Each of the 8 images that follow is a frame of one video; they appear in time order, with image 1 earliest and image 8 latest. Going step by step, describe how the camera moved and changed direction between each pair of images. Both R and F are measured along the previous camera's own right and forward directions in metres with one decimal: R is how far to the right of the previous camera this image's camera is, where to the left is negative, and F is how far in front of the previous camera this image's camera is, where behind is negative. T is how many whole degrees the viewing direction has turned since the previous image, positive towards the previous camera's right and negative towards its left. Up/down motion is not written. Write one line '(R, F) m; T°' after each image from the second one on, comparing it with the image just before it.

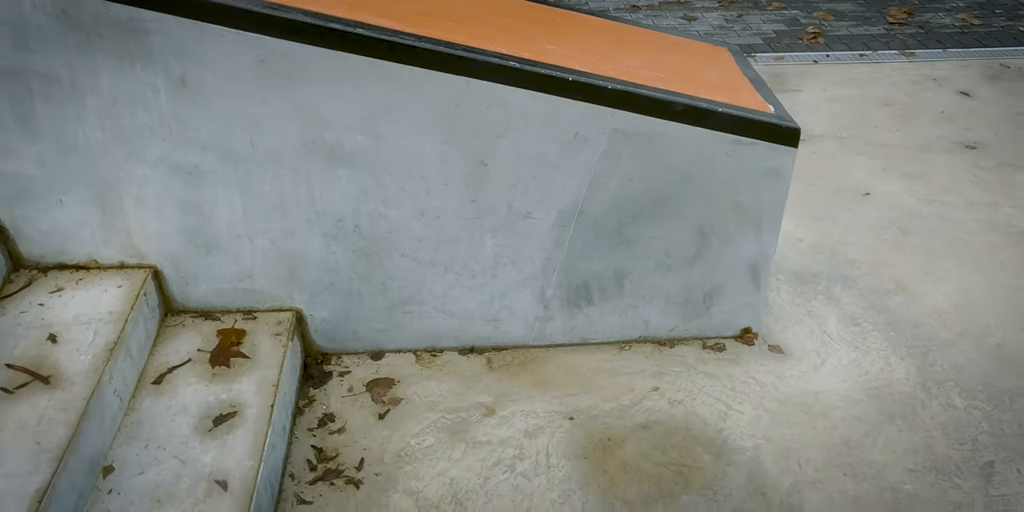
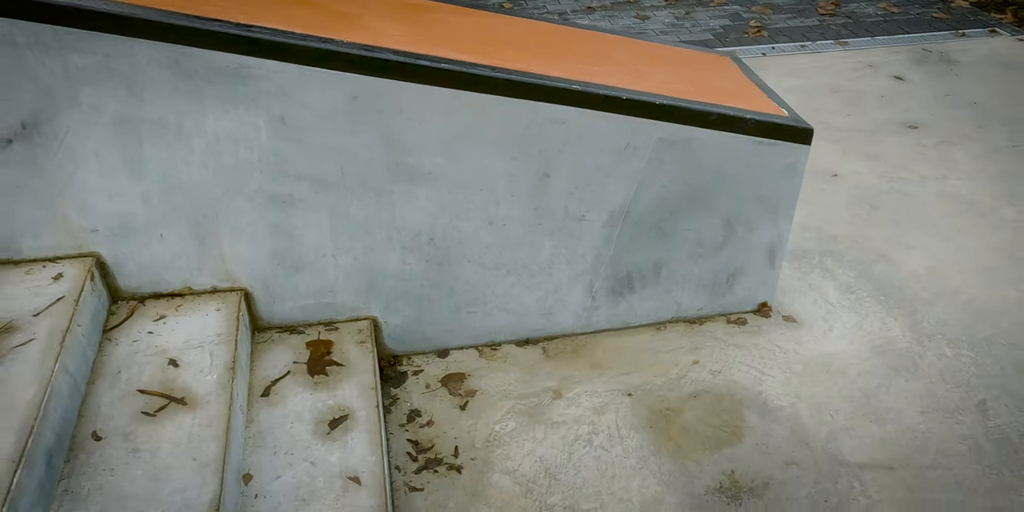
(-0.4, -0.2) m; +7°
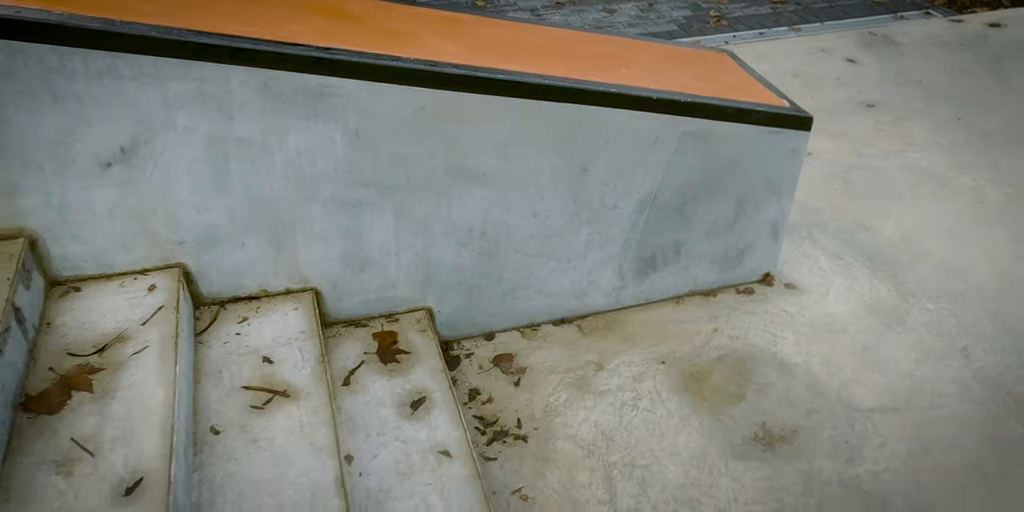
(-0.3, -0.2) m; +5°
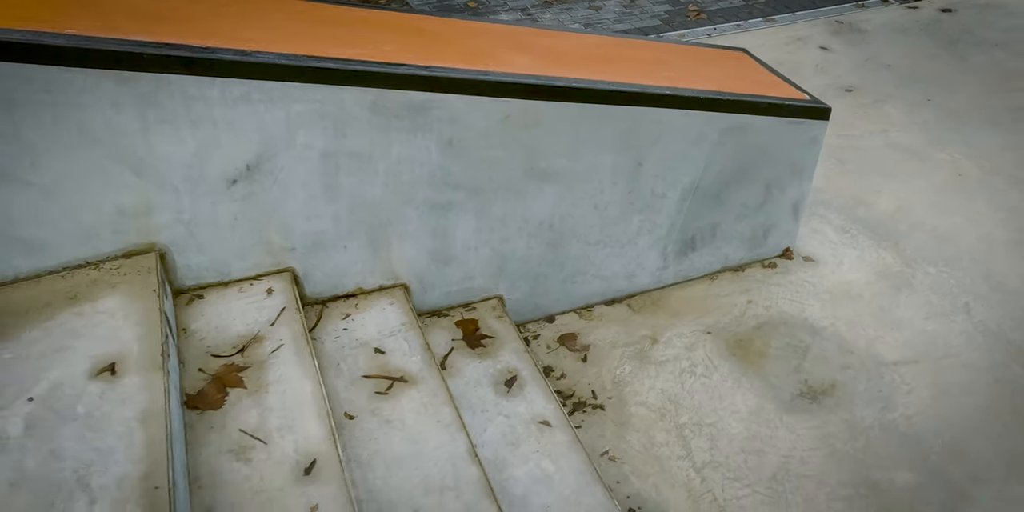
(-0.4, -0.2) m; +5°
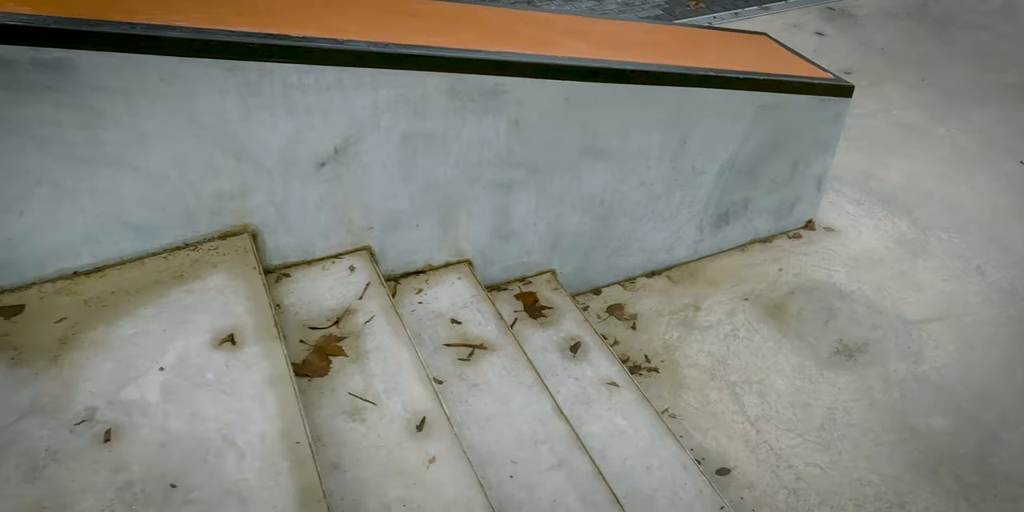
(-0.3, -0.1) m; +3°
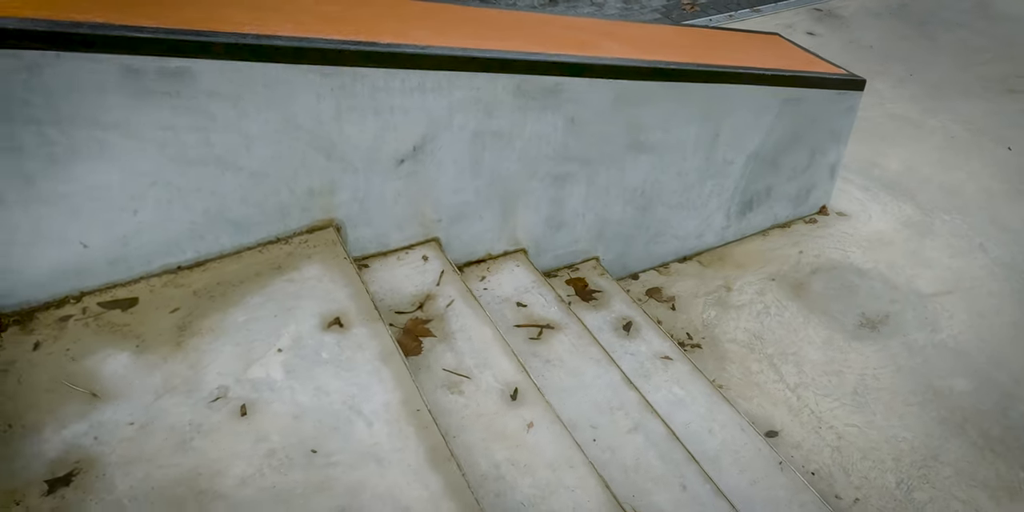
(-0.3, -0.2) m; +3°
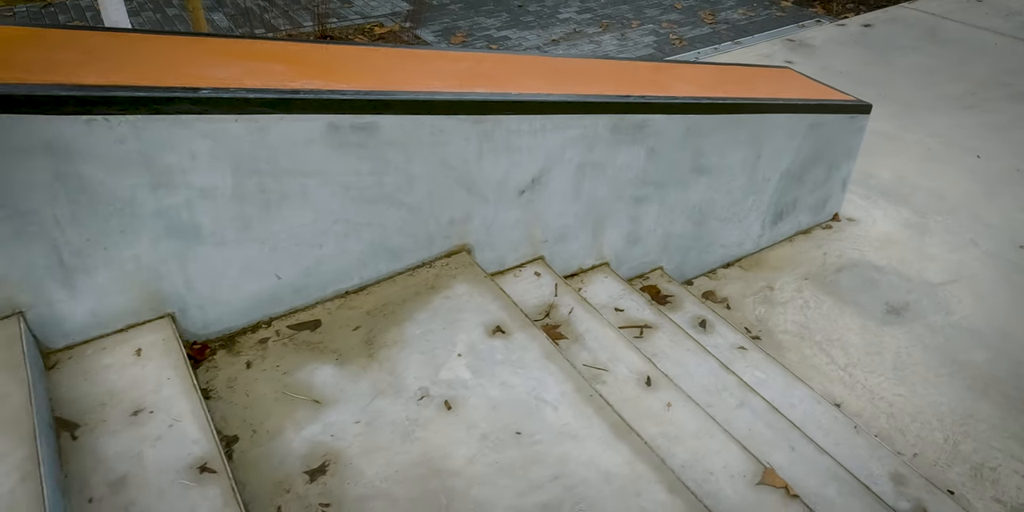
(-0.5, -0.4) m; +5°
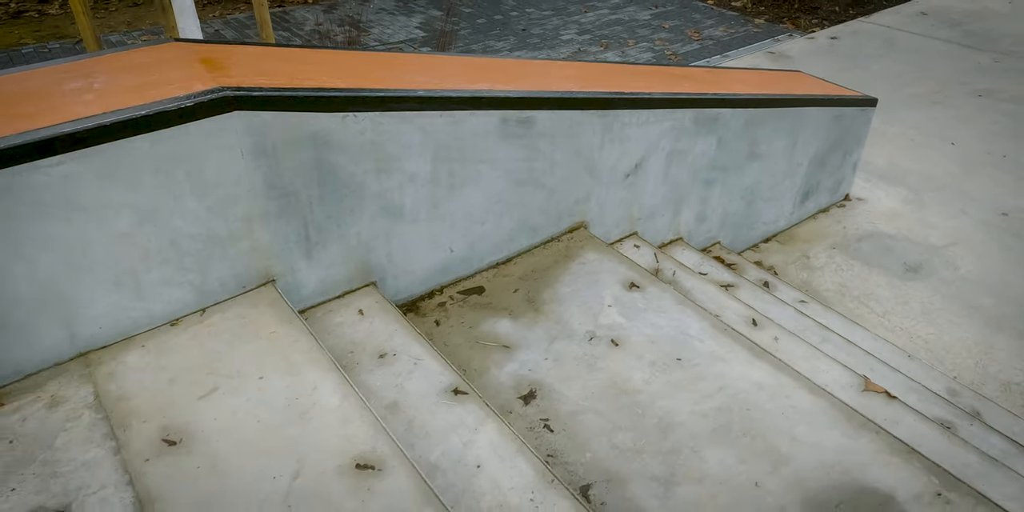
(-0.7, -0.4) m; +5°
